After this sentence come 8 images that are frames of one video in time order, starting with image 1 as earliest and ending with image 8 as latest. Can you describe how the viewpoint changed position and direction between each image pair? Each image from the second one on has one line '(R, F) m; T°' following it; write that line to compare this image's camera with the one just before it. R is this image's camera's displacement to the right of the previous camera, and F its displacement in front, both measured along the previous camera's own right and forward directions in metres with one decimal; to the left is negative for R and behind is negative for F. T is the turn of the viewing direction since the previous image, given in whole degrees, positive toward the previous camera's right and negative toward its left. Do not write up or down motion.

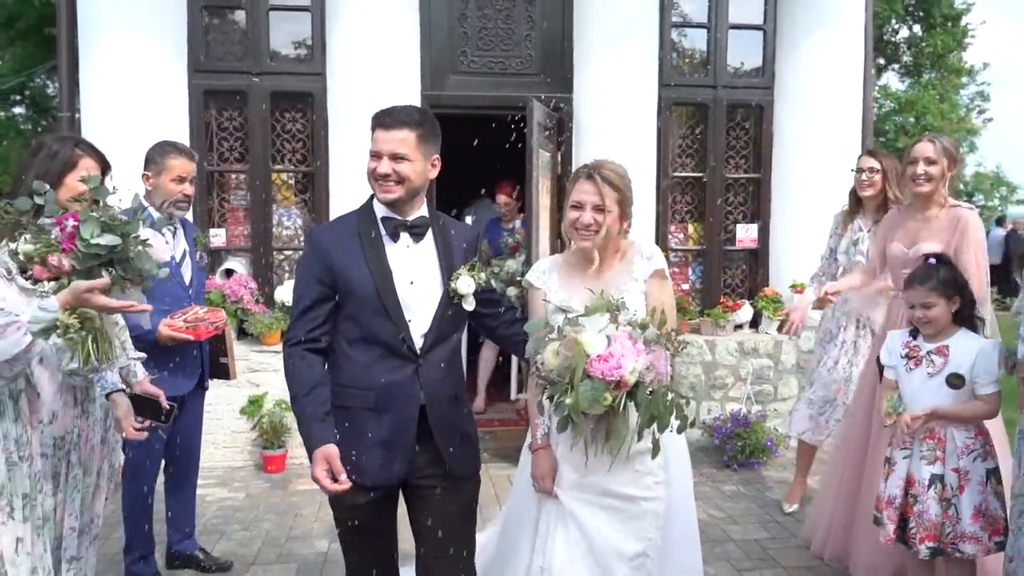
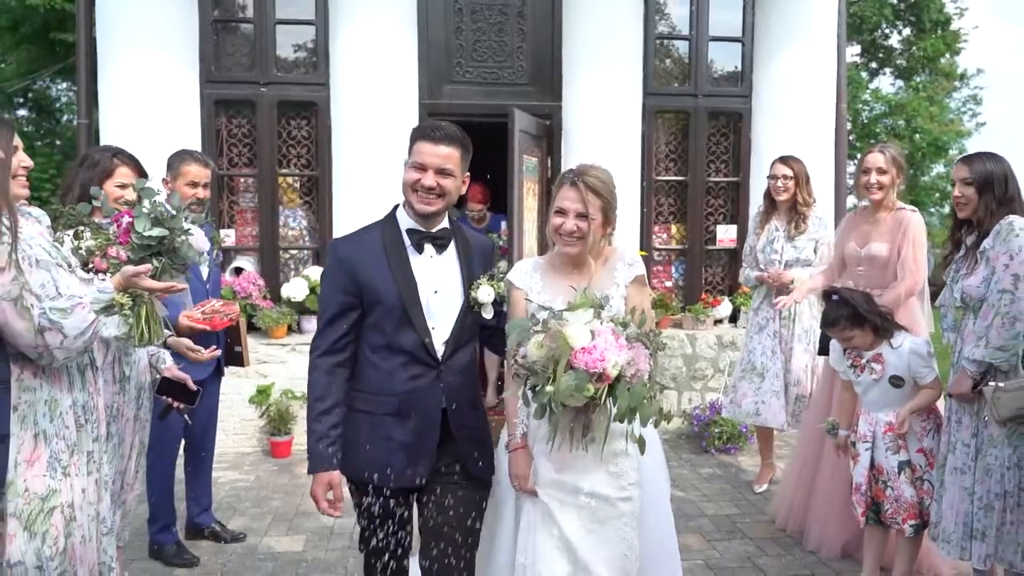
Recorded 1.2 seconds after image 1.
(0.0, -0.4) m; 0°
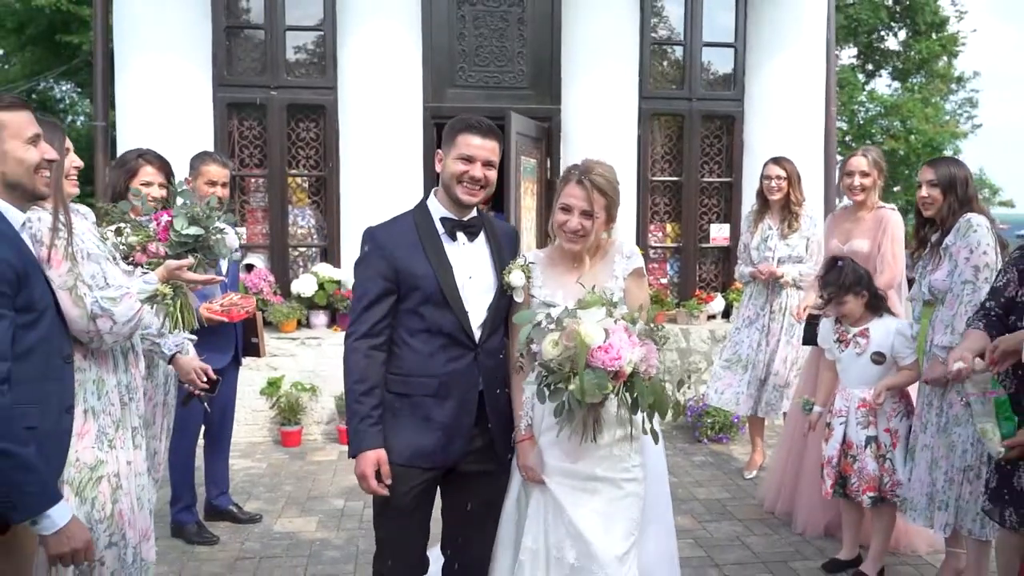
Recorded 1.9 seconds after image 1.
(0.0, -0.2) m; 0°
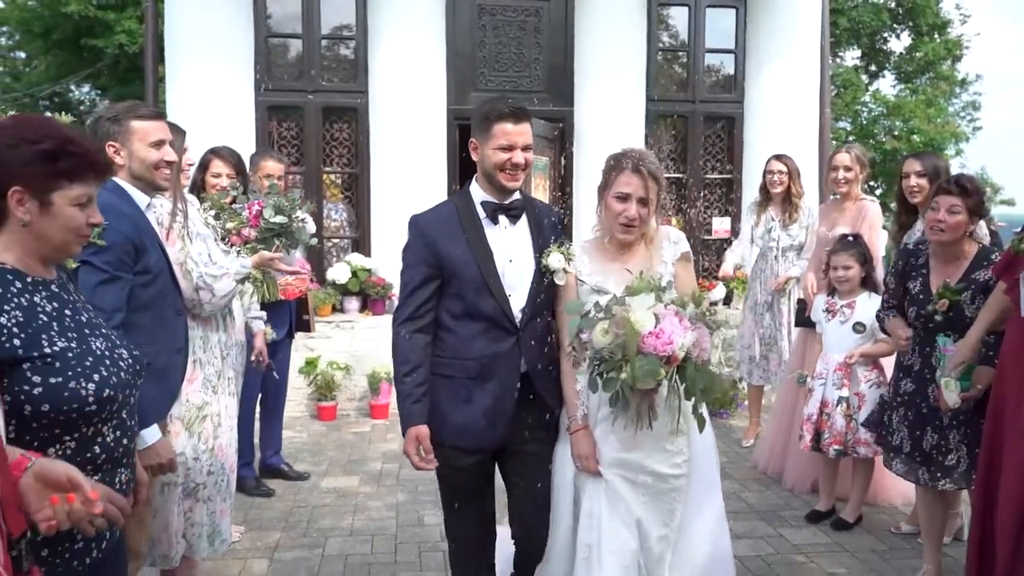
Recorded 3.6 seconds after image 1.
(-0.1, -0.6) m; 0°
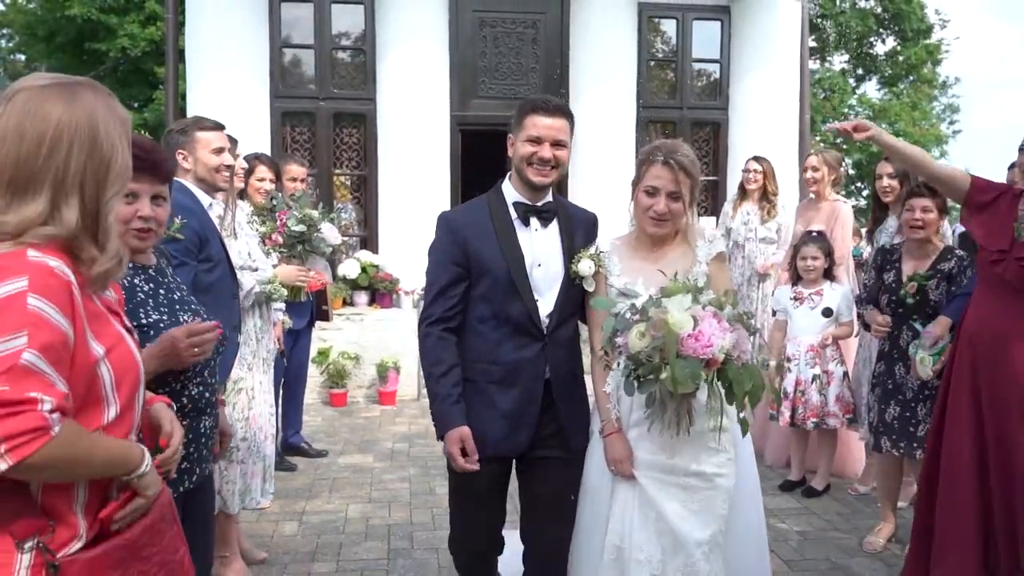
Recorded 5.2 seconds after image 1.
(-0.1, -0.5) m; +1°
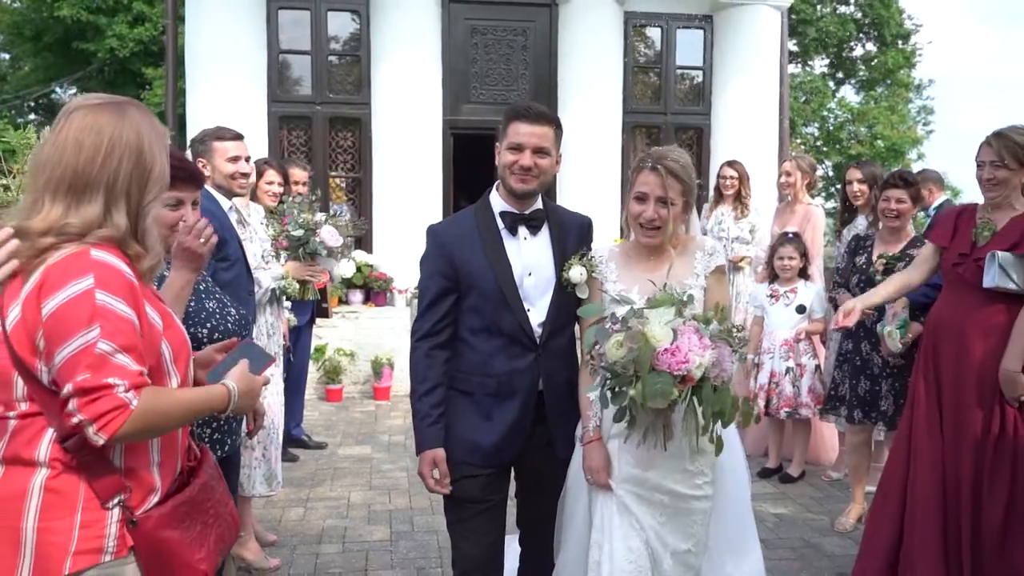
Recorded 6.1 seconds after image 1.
(-0.1, -0.3) m; +1°
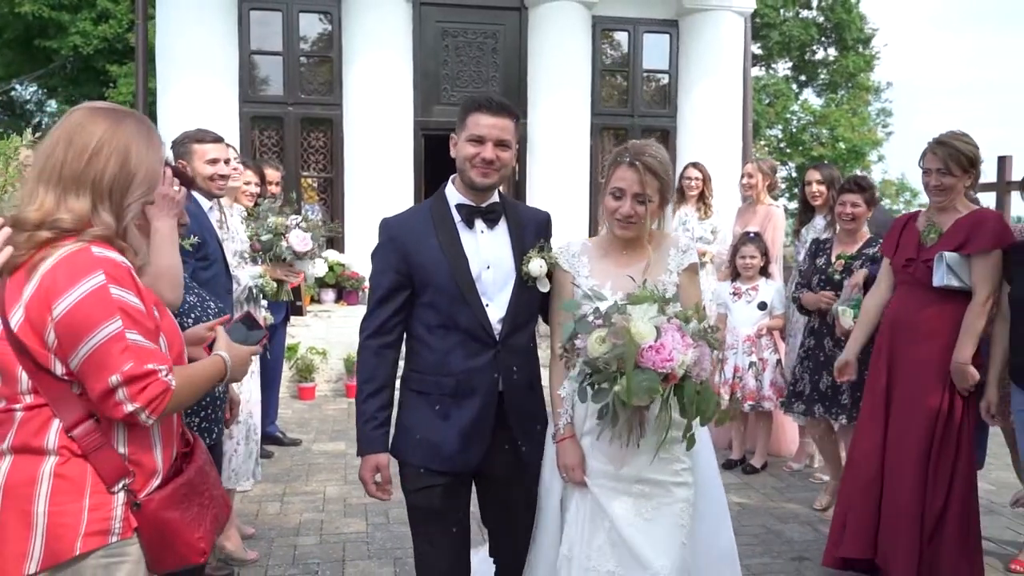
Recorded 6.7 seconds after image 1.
(0.0, -0.1) m; +2°
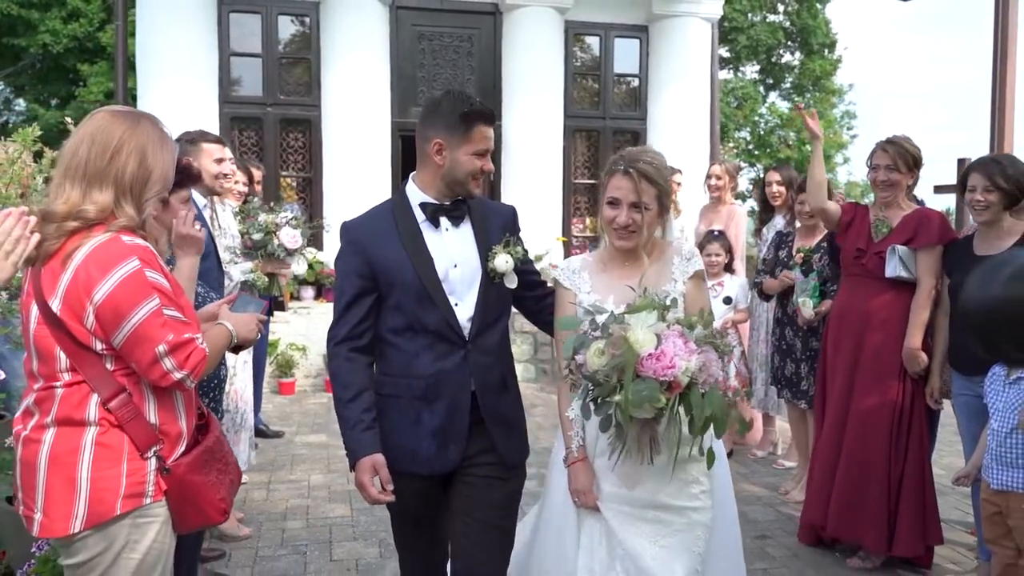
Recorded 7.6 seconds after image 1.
(0.0, -0.2) m; +2°
